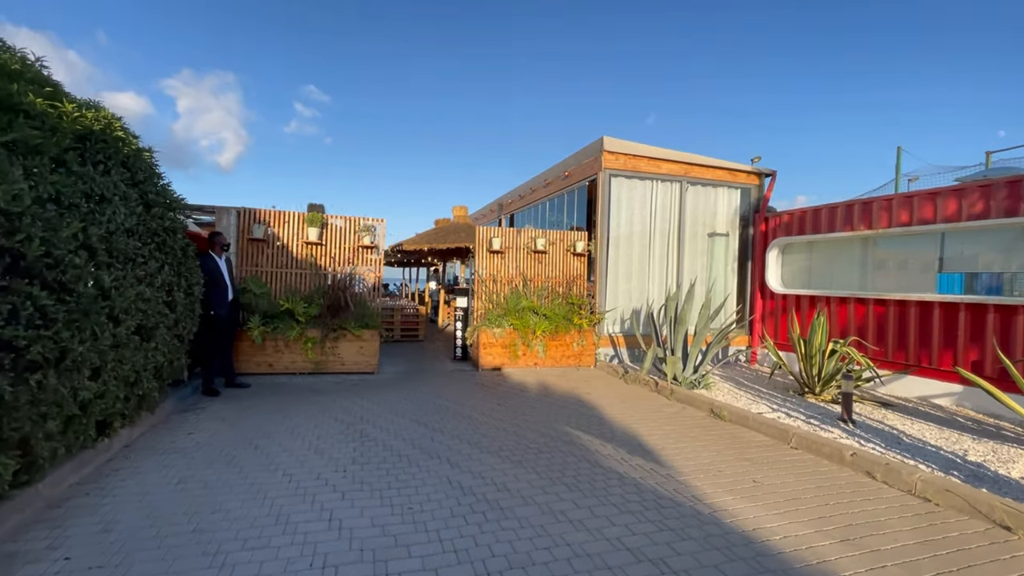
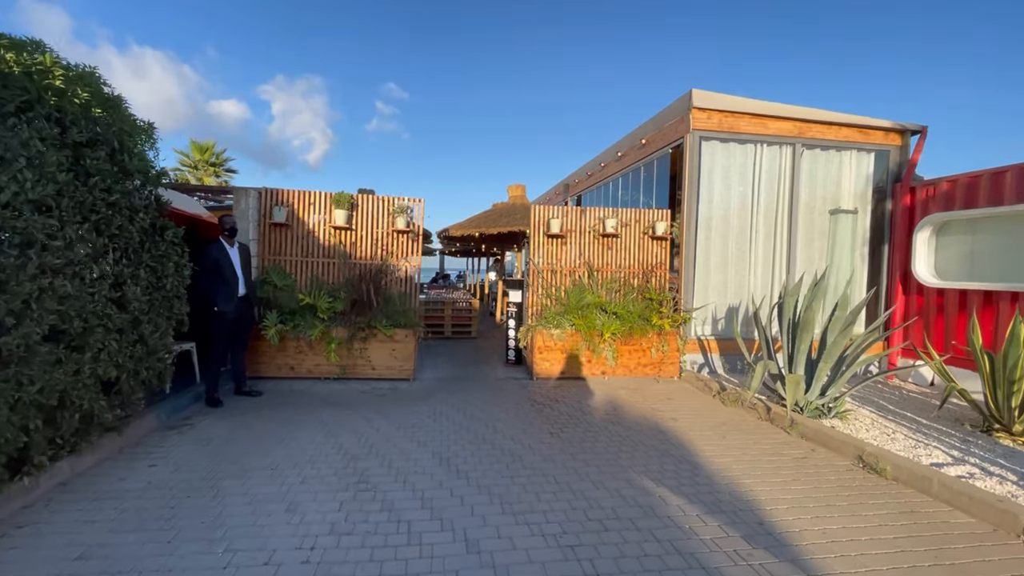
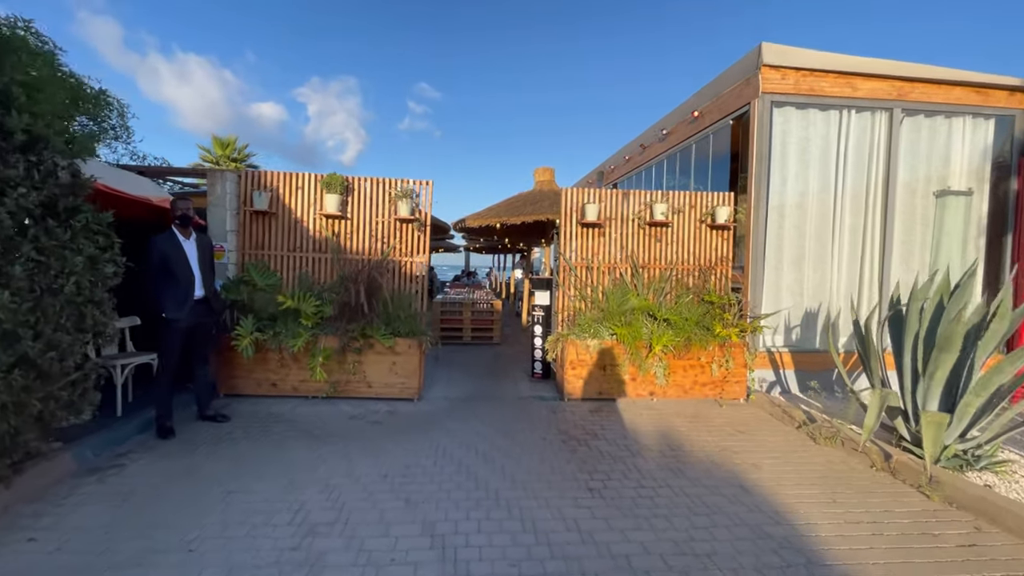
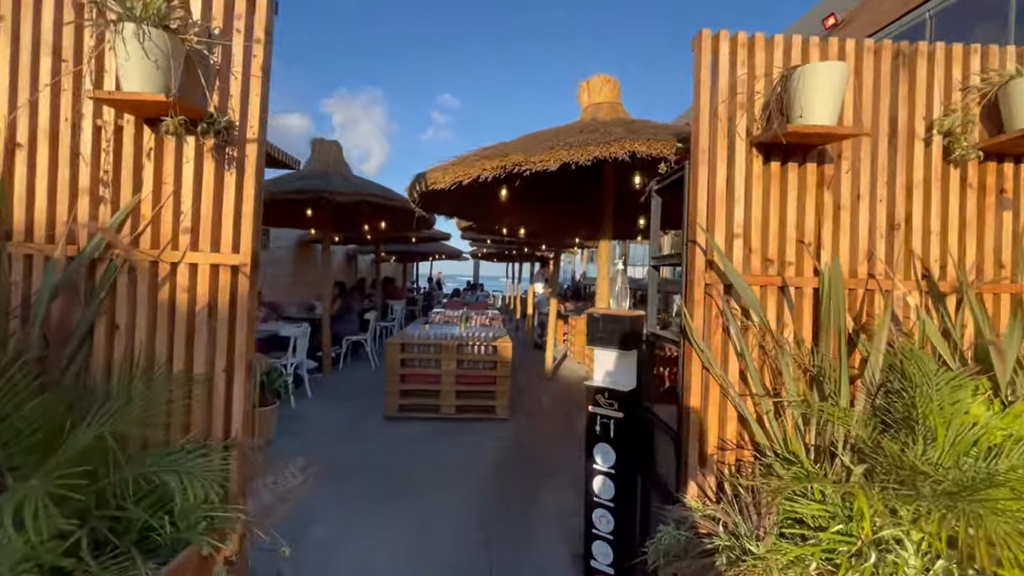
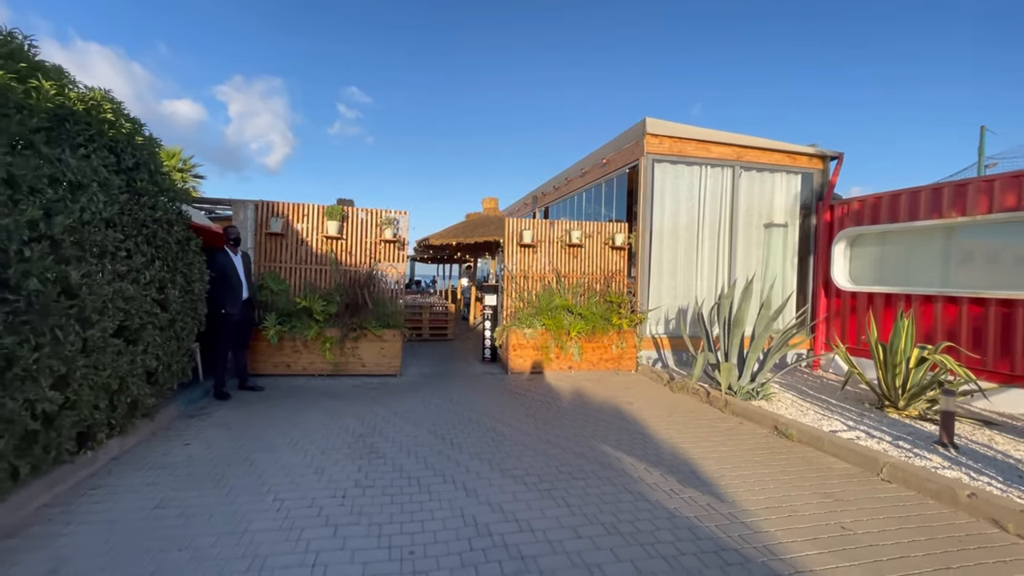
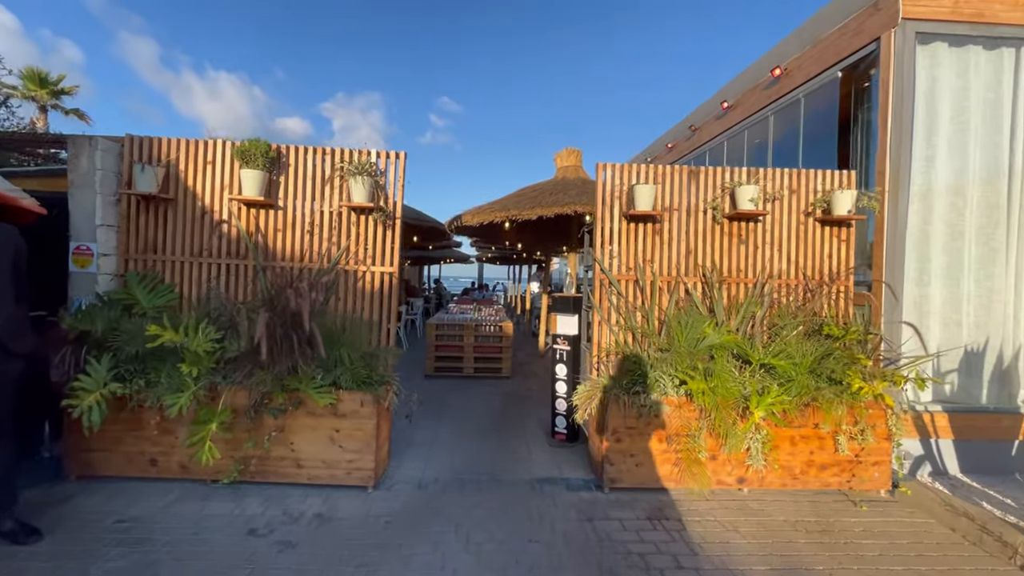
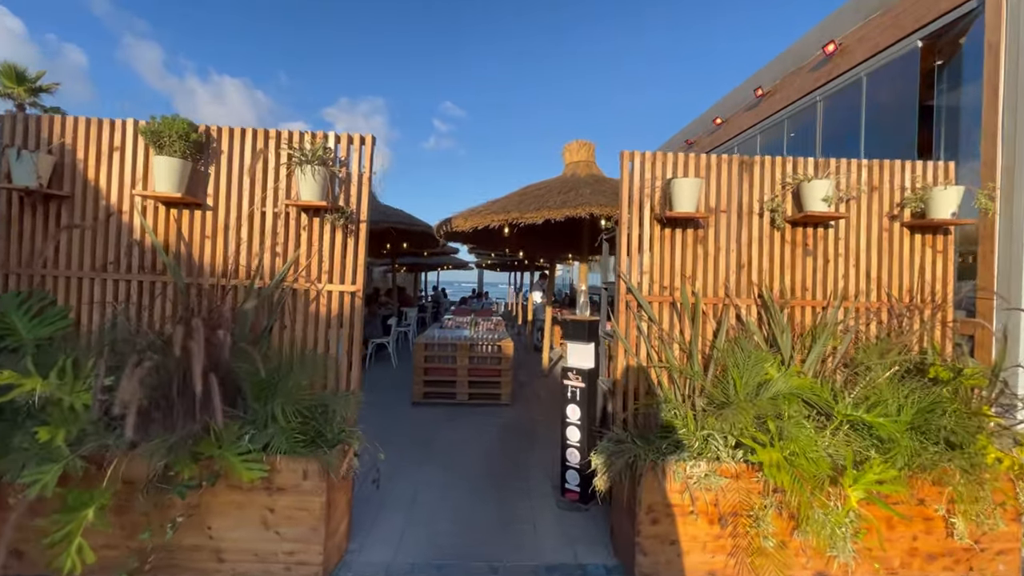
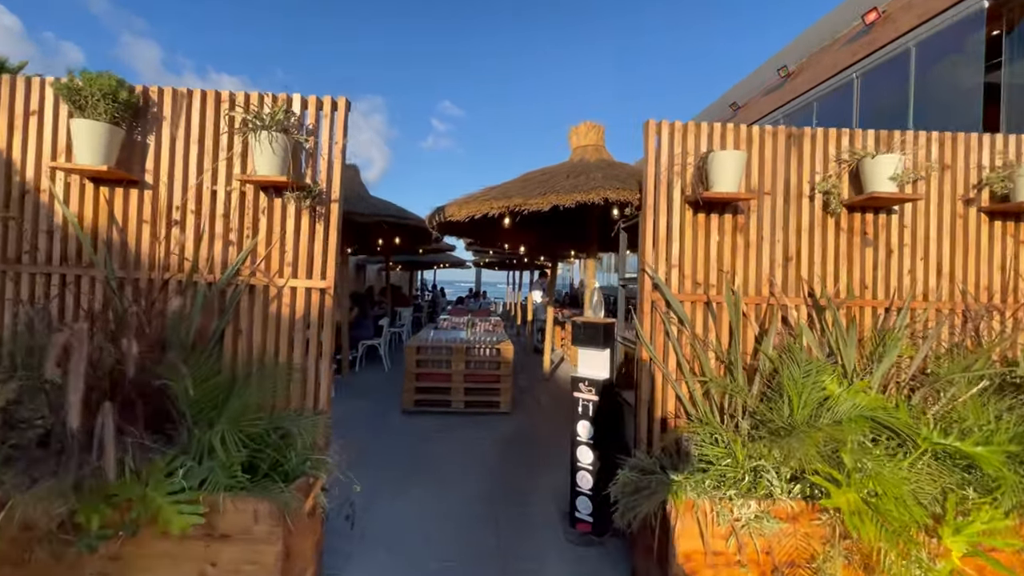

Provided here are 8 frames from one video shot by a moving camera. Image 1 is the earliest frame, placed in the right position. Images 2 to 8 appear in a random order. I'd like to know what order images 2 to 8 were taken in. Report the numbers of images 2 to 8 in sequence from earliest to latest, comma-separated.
5, 2, 3, 6, 7, 8, 4
